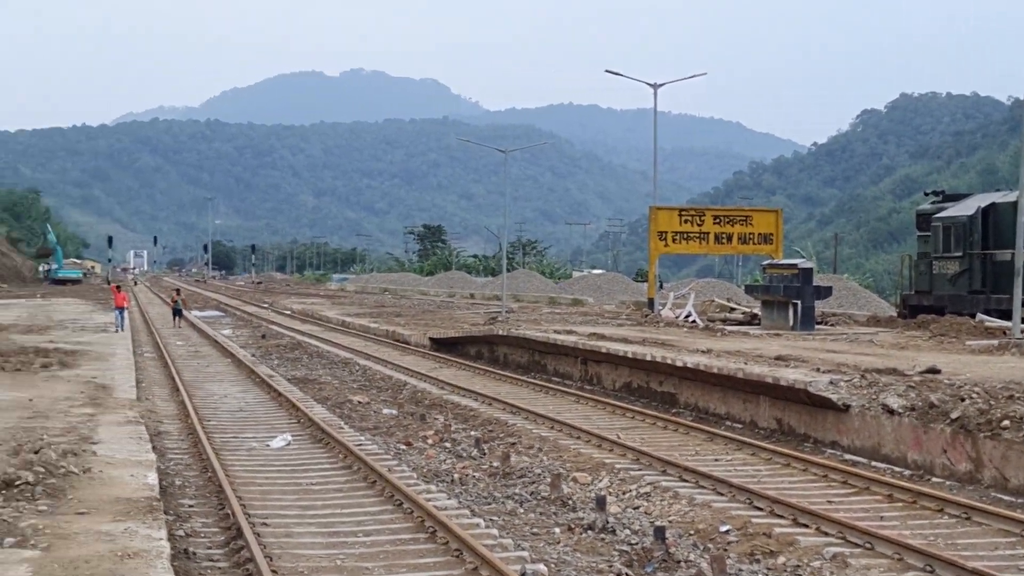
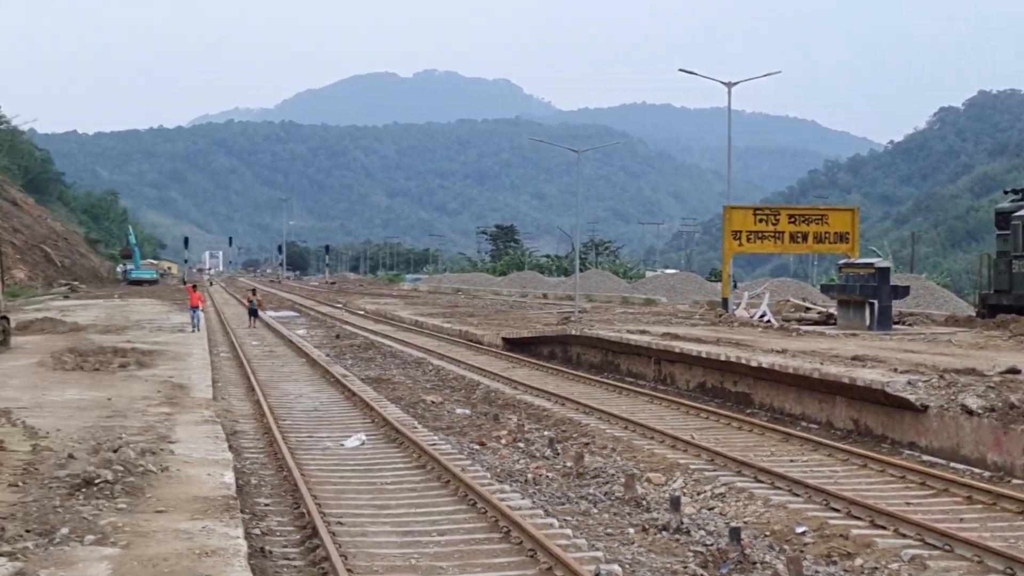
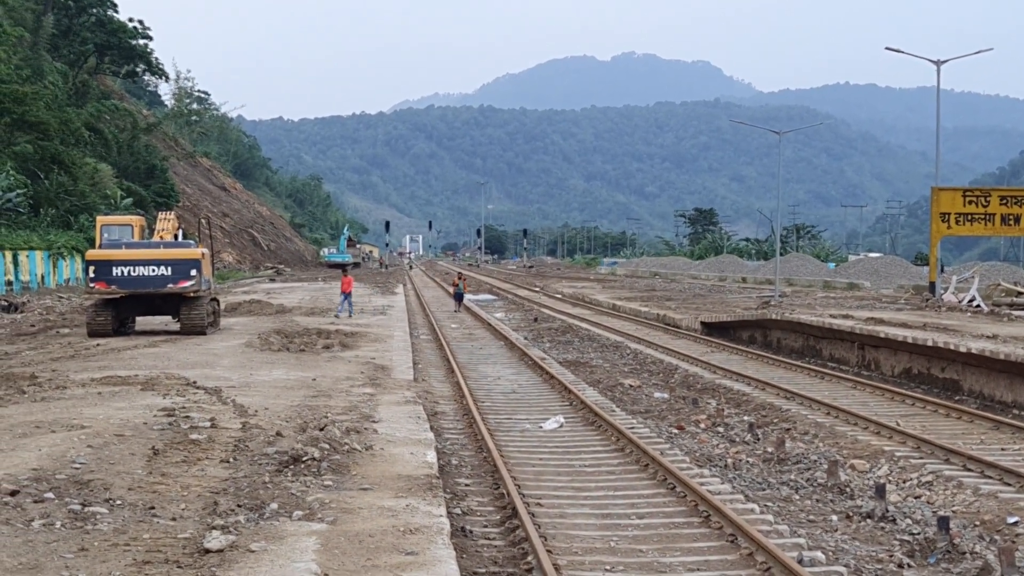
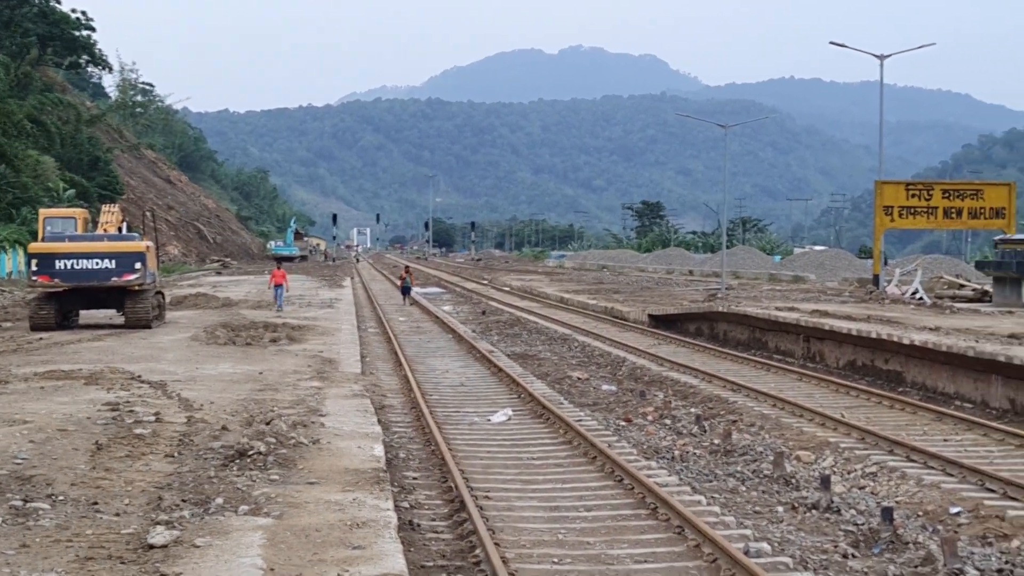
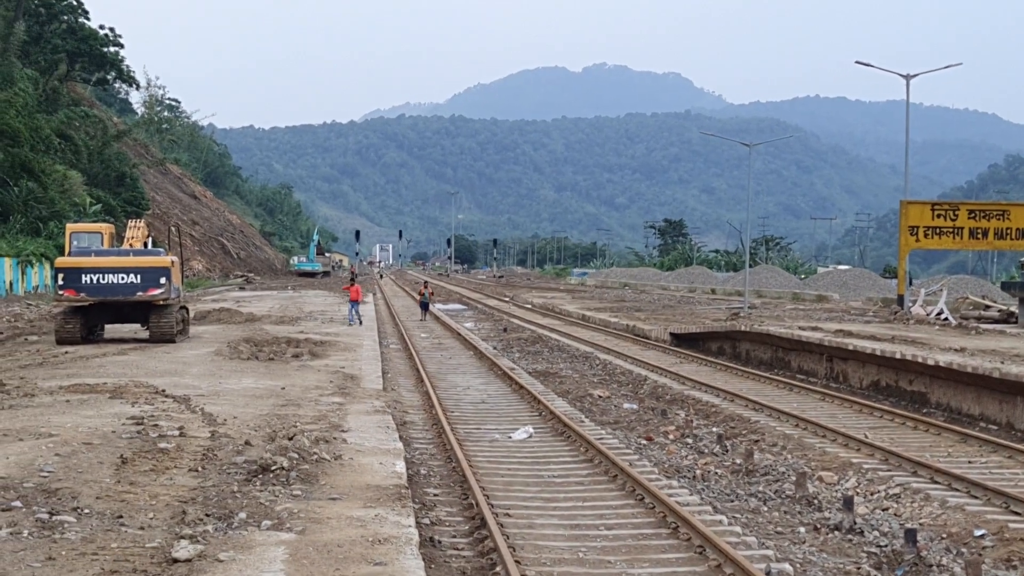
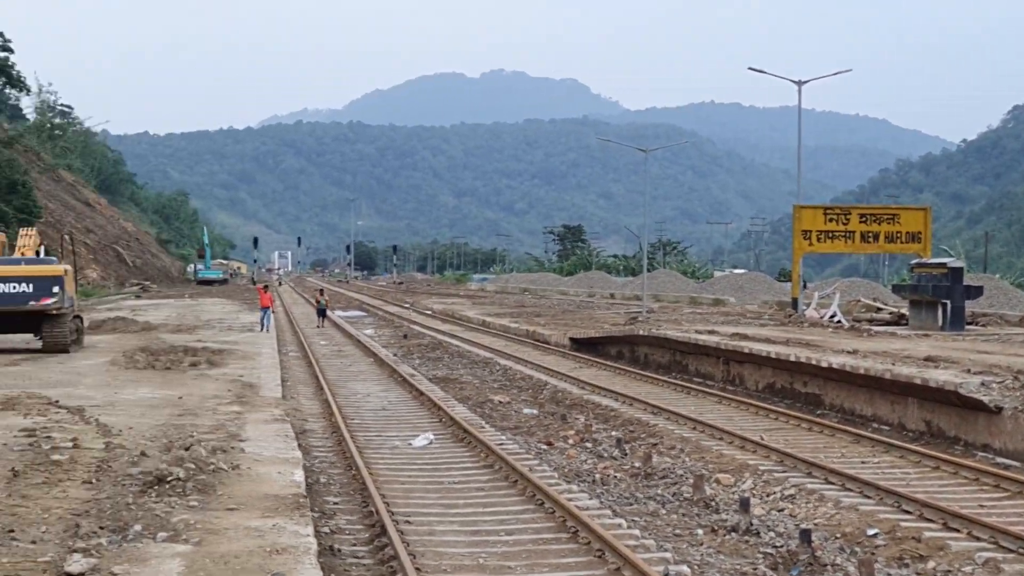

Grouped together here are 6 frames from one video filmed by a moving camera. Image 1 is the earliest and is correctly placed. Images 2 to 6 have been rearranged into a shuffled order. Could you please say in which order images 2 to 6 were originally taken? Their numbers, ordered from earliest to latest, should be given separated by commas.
2, 6, 5, 3, 4
